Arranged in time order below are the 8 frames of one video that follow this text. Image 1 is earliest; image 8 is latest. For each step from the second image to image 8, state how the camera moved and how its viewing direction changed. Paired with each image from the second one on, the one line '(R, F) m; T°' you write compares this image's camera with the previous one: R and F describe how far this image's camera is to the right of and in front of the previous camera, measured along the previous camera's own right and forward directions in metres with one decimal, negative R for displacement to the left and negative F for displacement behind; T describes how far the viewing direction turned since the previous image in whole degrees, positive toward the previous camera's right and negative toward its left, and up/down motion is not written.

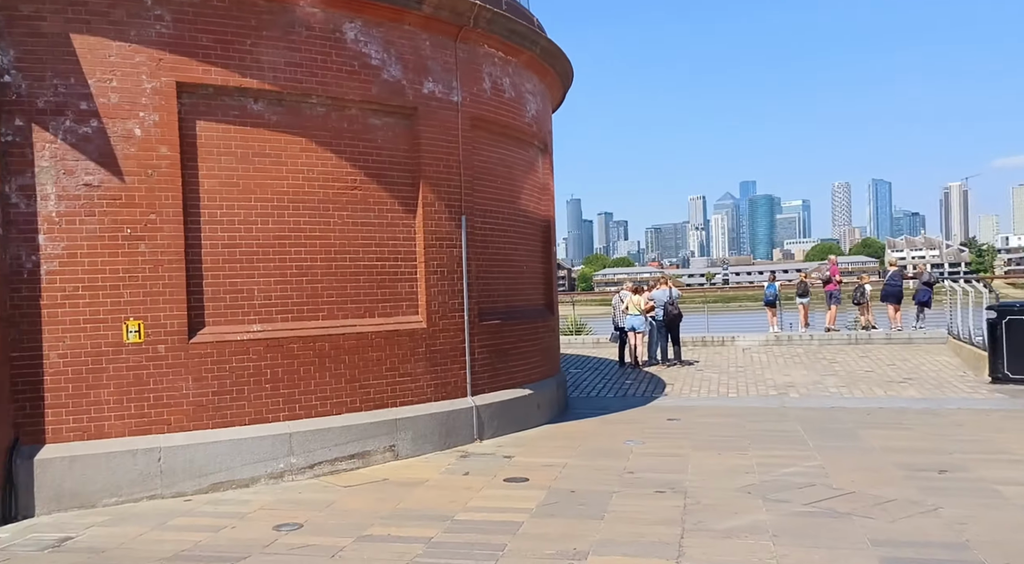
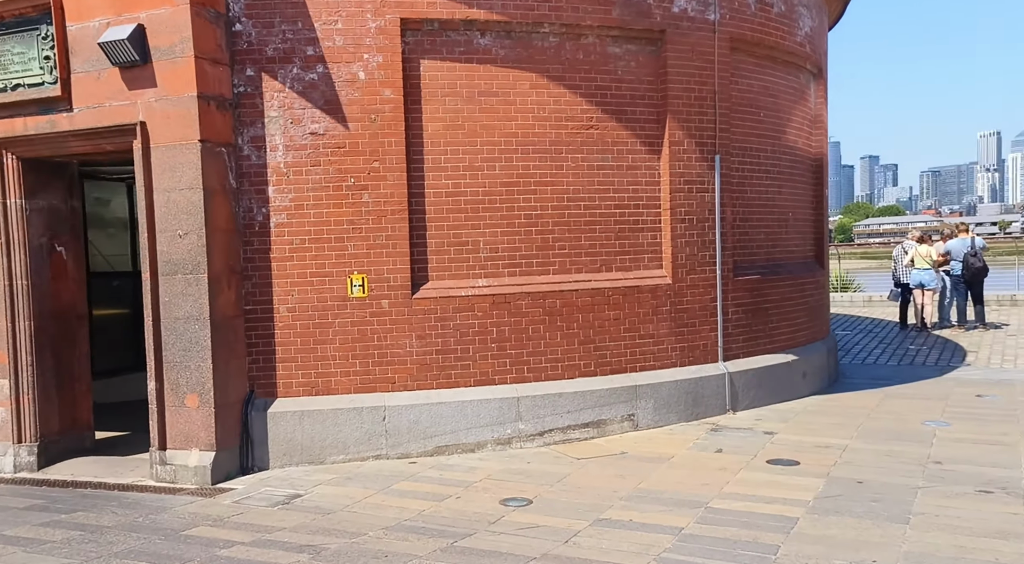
(0.0, +0.6) m; -16°
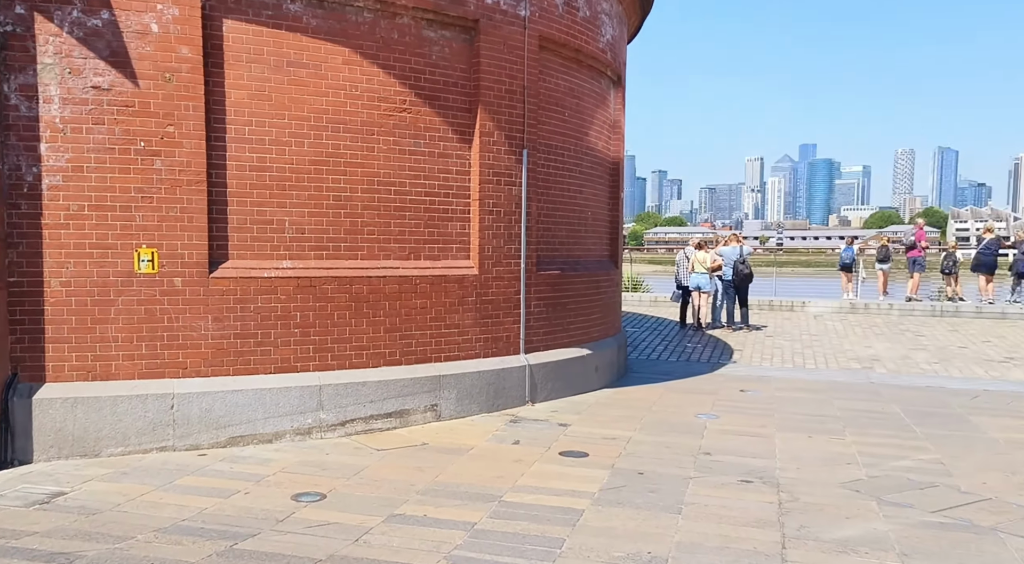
(-0.1, +0.1) m; +14°
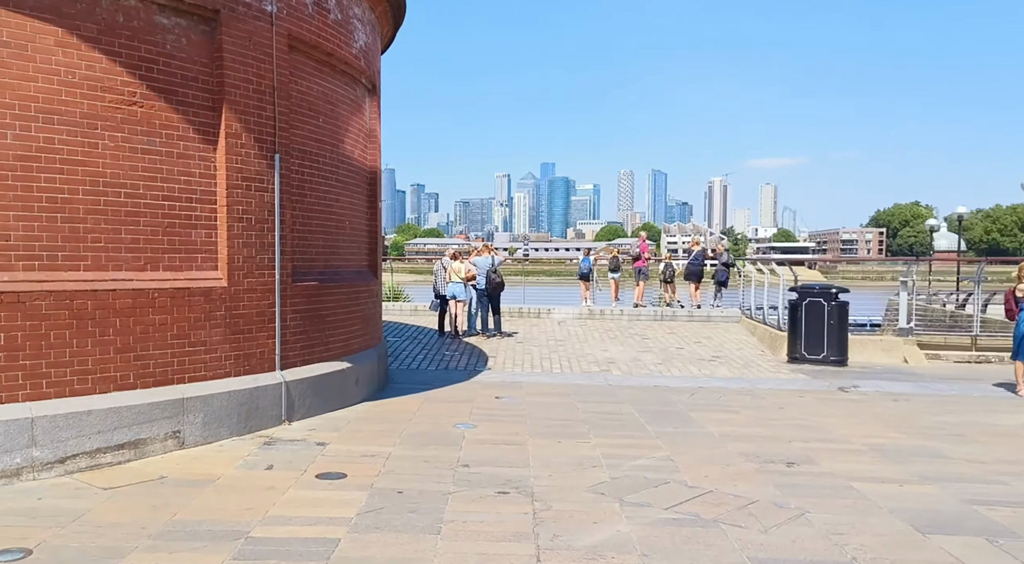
(0.0, +0.2) m; +16°
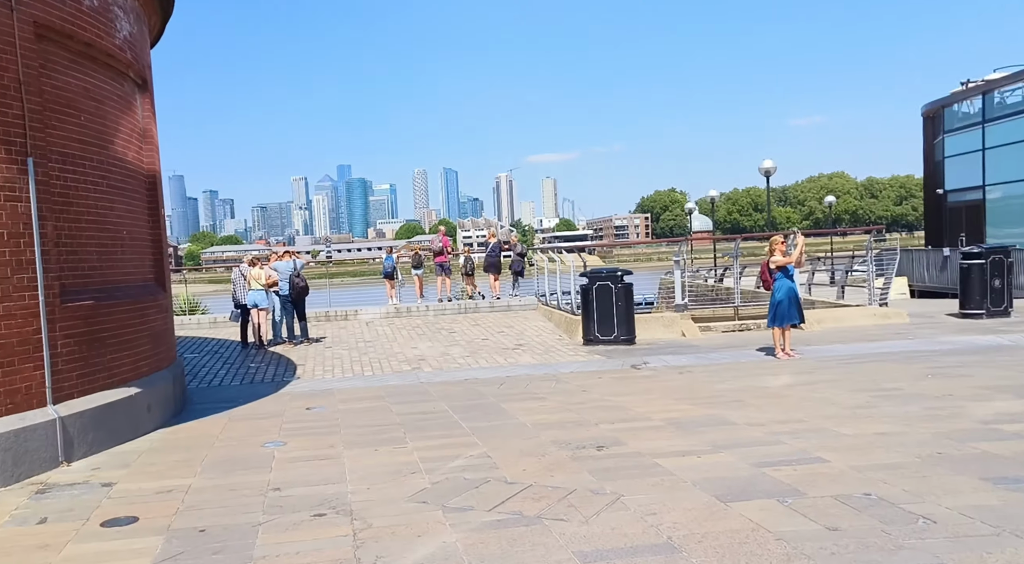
(0.0, +0.2) m; +12°
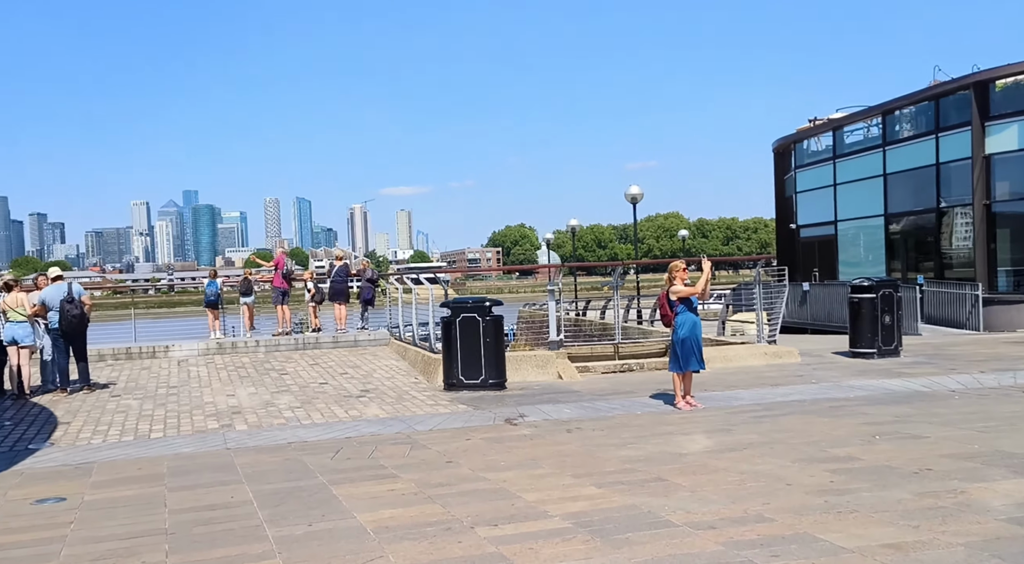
(+0.1, +3.0) m; +9°
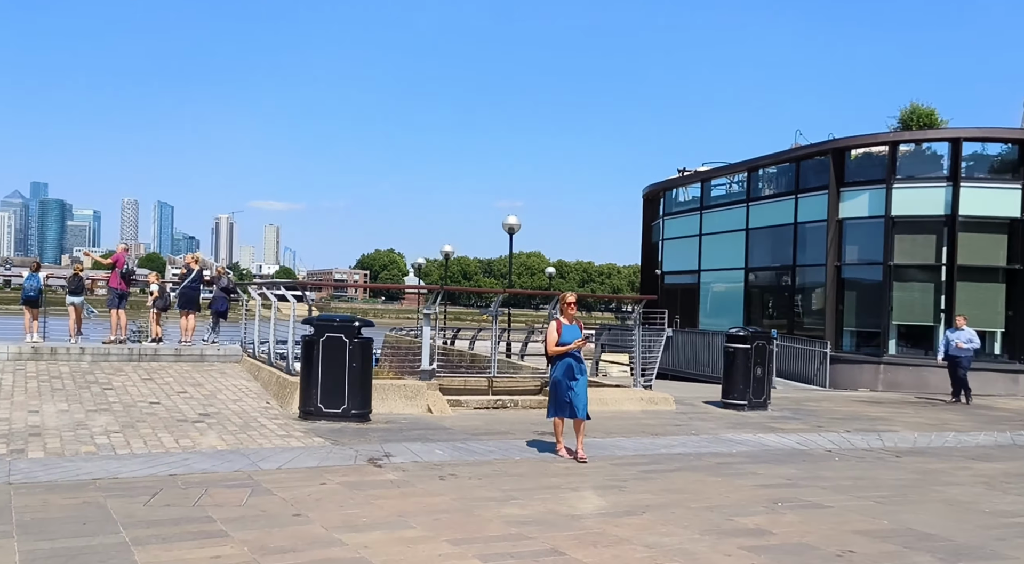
(-0.1, +1.3) m; +8°
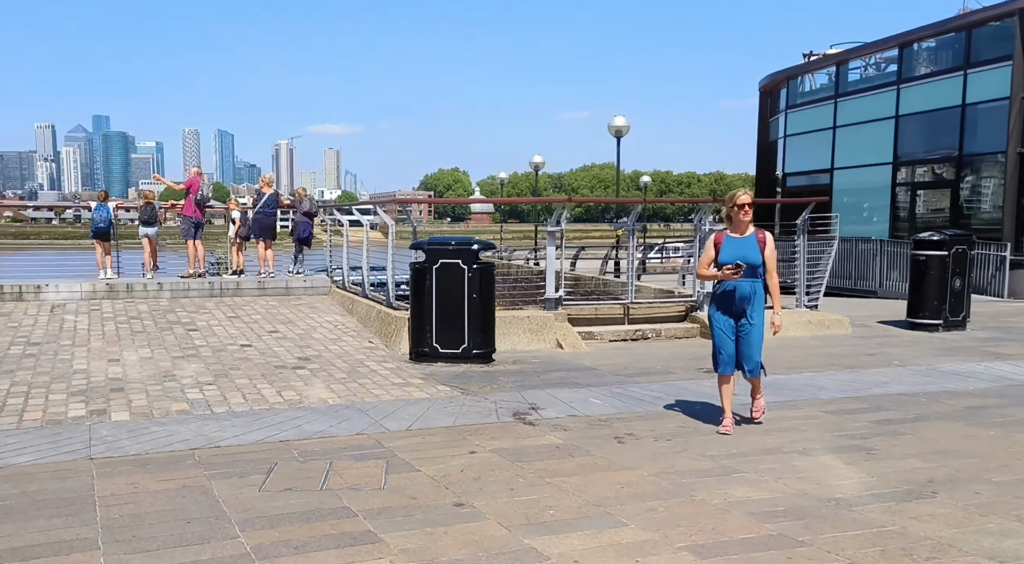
(-1.0, +2.1) m; -4°
